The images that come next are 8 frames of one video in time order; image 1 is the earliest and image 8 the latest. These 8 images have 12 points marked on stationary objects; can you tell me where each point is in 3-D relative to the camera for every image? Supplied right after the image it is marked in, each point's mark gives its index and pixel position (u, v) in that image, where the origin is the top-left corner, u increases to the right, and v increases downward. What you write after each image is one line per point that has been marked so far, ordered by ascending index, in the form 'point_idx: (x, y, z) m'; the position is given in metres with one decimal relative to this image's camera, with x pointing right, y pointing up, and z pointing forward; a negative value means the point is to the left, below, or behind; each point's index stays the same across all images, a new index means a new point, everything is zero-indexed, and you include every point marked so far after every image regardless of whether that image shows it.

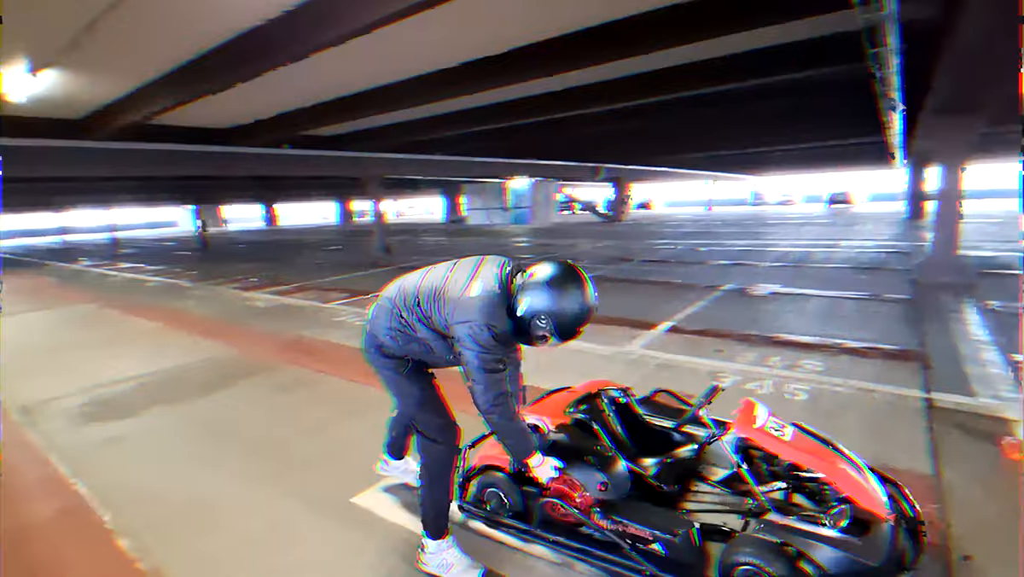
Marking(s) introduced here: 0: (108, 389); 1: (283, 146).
0: (-3.4, -0.8, +4.3) m
1: (-4.0, +2.5, +9.0) m
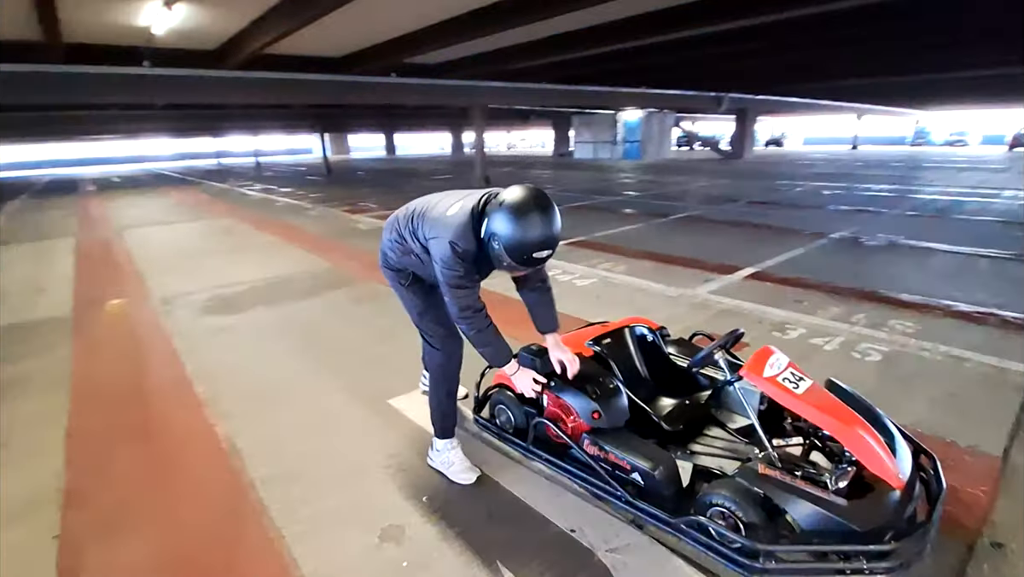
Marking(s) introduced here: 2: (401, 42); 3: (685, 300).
0: (-2.8, 0.0, +5.1) m
1: (-2.2, +3.9, +9.2) m
2: (-1.6, +3.6, +7.5) m
3: (+1.4, -0.1, +4.1) m
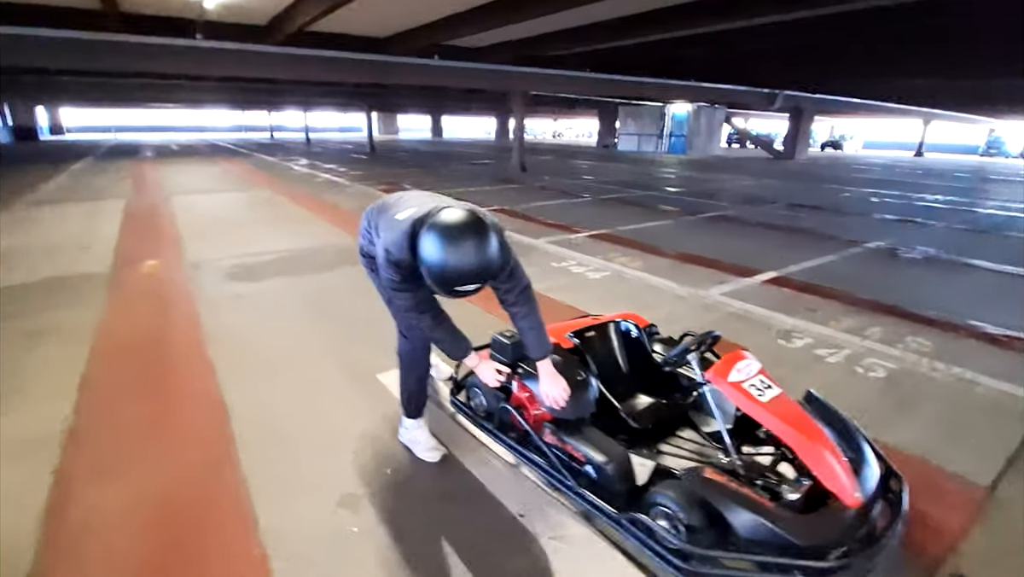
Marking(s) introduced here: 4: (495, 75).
0: (-2.7, +0.3, +5.3) m
1: (-1.5, +4.3, +9.3) m
2: (-1.0, +3.9, +7.5) m
3: (+1.4, -0.1, +4.0) m
4: (-0.3, +4.5, +10.7) m
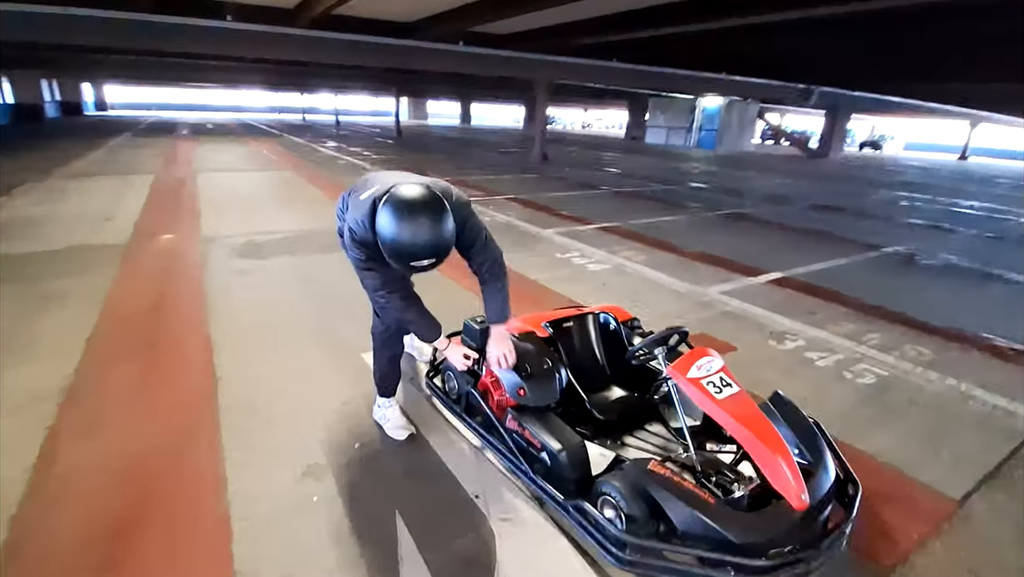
0: (-2.6, +0.6, +5.4) m
1: (-1.1, +4.5, +9.3) m
2: (-0.7, +4.1, +7.5) m
3: (+1.4, -0.1, +4.0) m
4: (+0.2, +4.7, +10.6) m
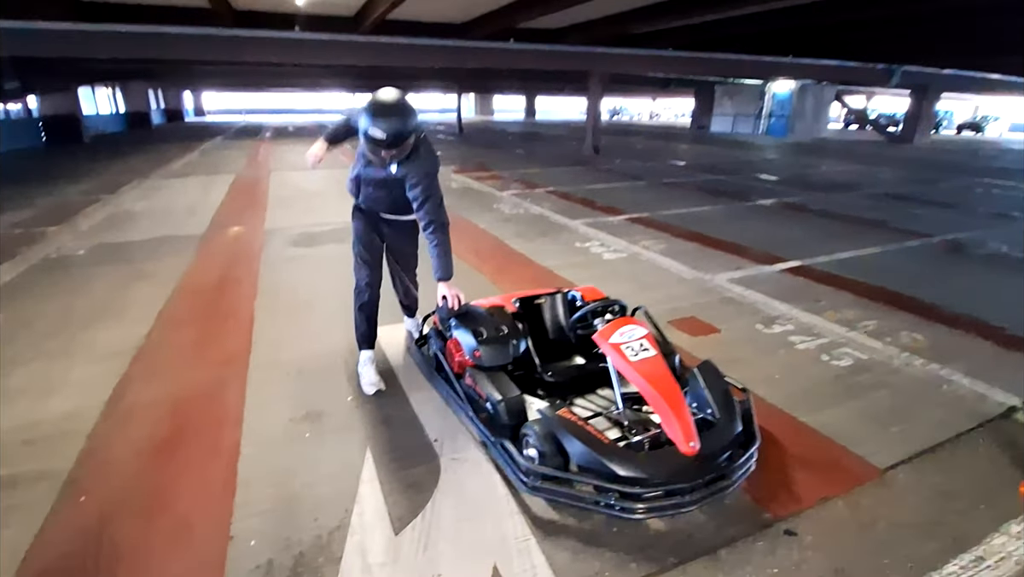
0: (-2.3, +0.7, +6.1) m
1: (-0.2, +4.7, +9.6) m
2: (-0.1, +4.2, +7.8) m
3: (+1.5, 0.0, +4.1) m
4: (+1.2, +4.9, +10.8) m
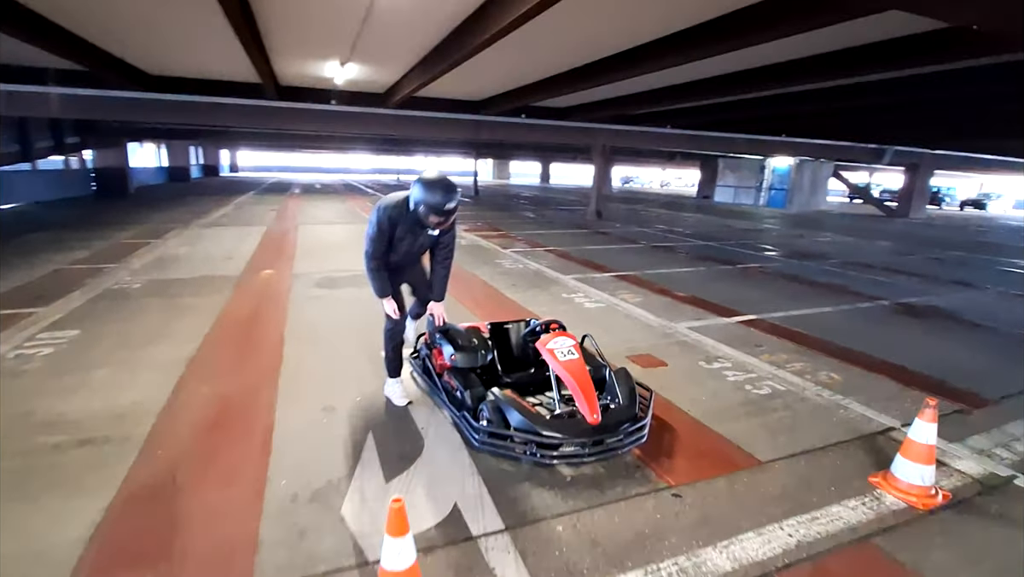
0: (-2.4, +0.2, +6.9) m
1: (0.0, +3.7, +10.8) m
2: (+0.1, +3.4, +9.0) m
3: (+1.4, -0.4, +4.8) m
4: (+1.4, +3.7, +12.0) m
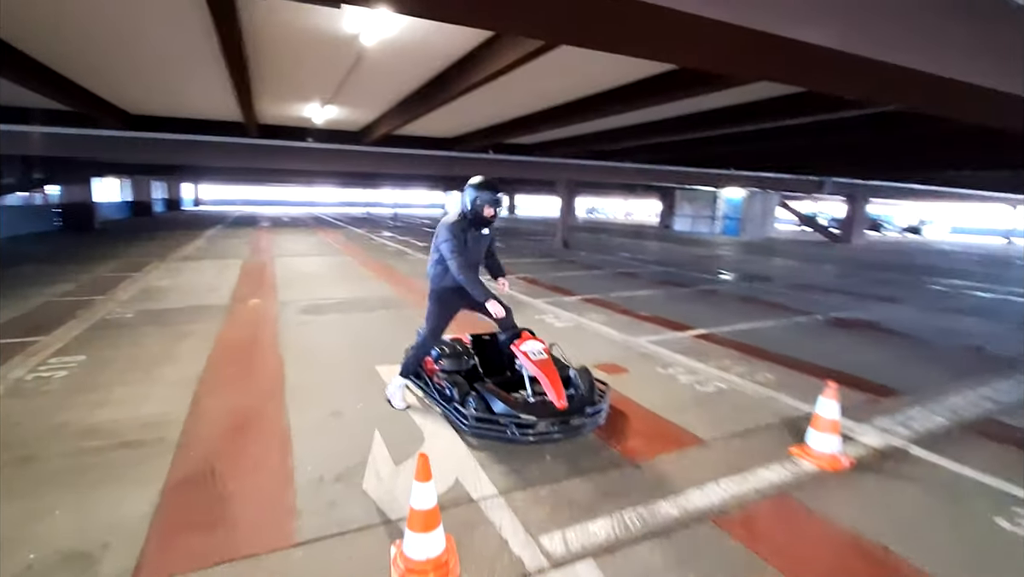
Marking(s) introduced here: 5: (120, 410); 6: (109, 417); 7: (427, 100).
0: (-2.7, -0.2, +7.3) m
1: (-0.7, +3.1, +11.6) m
2: (-0.5, +2.9, +9.7) m
3: (+1.2, -0.6, +5.3) m
4: (+0.7, +3.1, +12.8) m
5: (-2.7, -0.8, +3.5) m
6: (-2.7, -0.8, +3.4) m
7: (-1.2, +2.5, +6.9) m
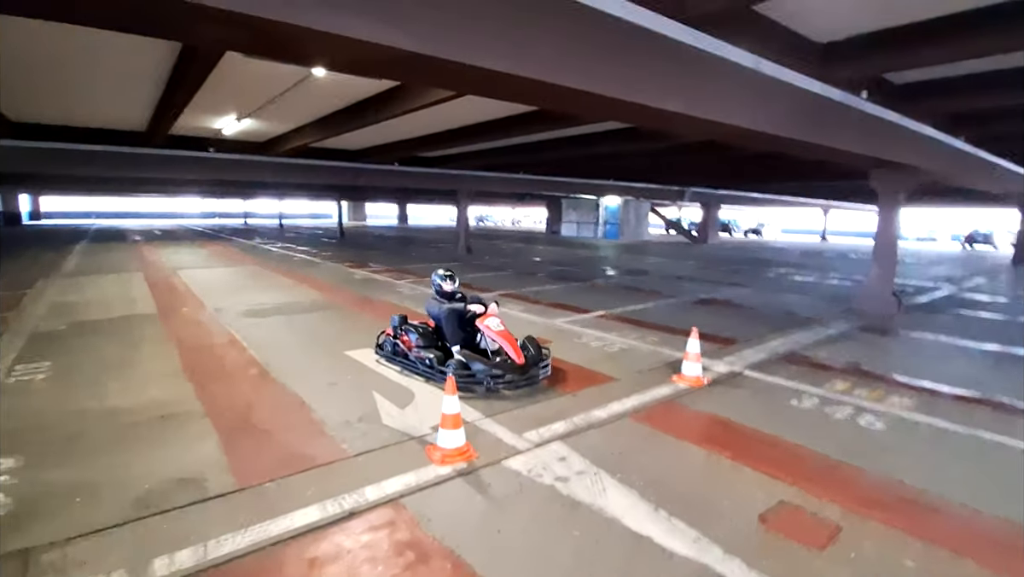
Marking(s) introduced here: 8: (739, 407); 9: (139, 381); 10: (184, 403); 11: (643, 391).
0: (-3.8, -0.3, +7.6) m
1: (-2.9, +3.0, +12.3) m
2: (-2.3, +2.9, +10.5) m
3: (+0.4, -0.5, +6.6) m
4: (-1.8, +3.0, +13.8) m
5: (-2.9, -0.8, +3.9) m
6: (-2.9, -0.9, +3.8) m
7: (-2.4, +2.5, +7.6) m
8: (+1.7, -0.9, +3.9) m
9: (-3.2, -0.8, +4.3) m
10: (-2.4, -0.9, +3.8) m
11: (+1.1, -0.8, +4.2) m
